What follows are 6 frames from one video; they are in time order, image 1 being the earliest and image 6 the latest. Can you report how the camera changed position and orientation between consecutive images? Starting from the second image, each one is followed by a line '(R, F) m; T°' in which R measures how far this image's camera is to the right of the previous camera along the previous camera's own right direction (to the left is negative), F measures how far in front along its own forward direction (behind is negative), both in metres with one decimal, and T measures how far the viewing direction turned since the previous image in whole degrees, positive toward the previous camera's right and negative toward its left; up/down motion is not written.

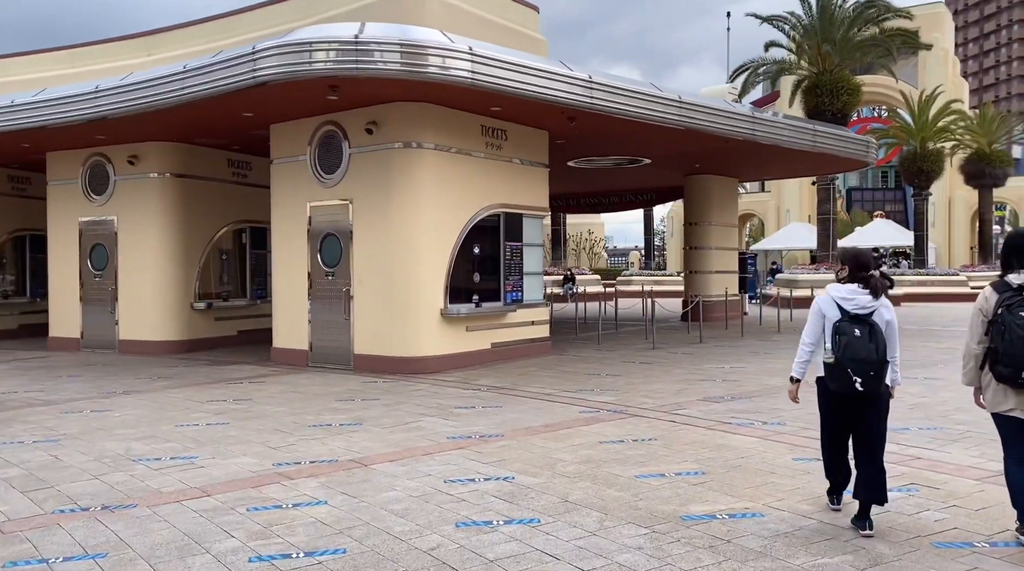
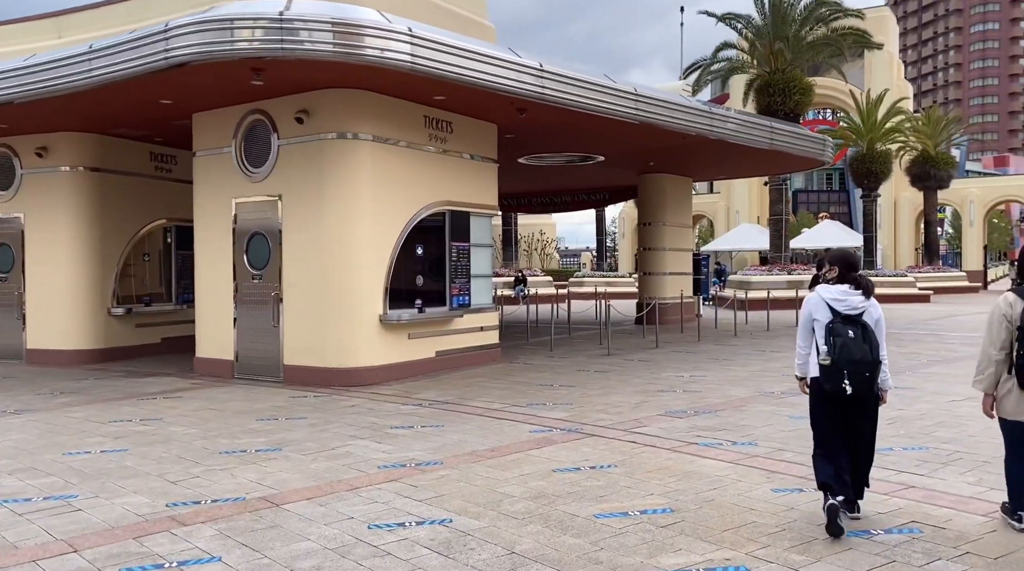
(+0.1, +1.0) m; +3°
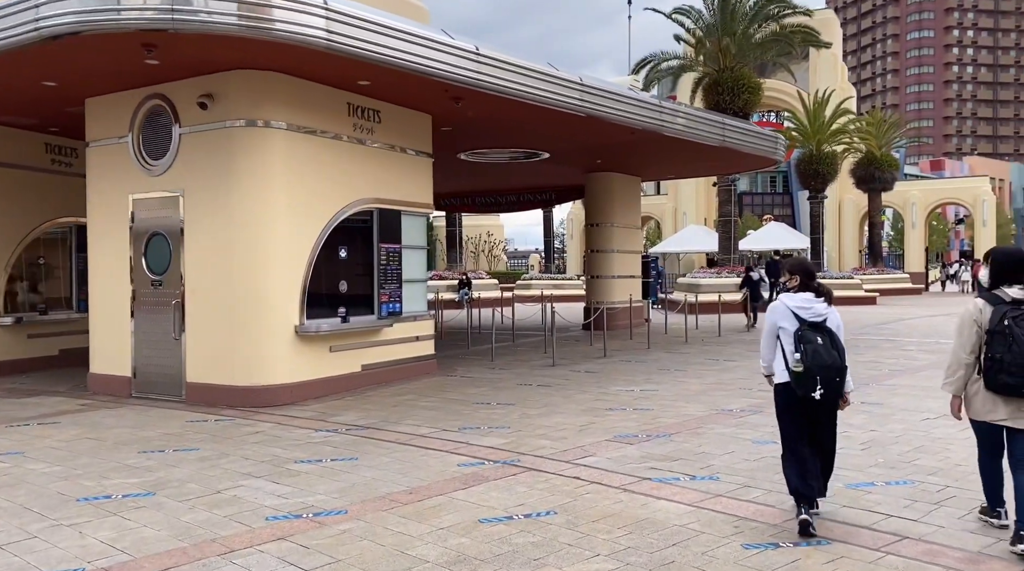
(+0.2, +1.2) m; +3°
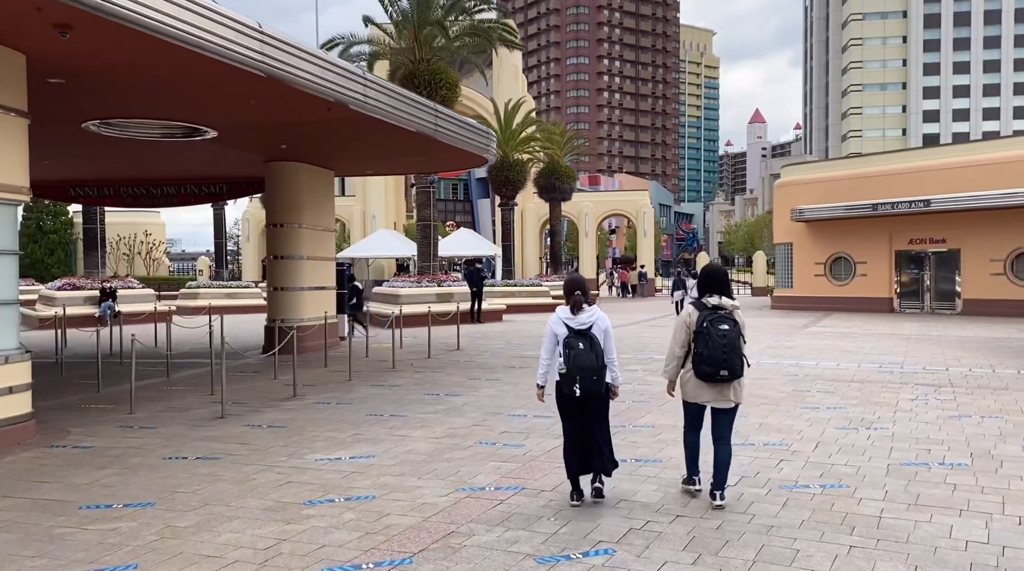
(+0.2, +3.3) m; +20°
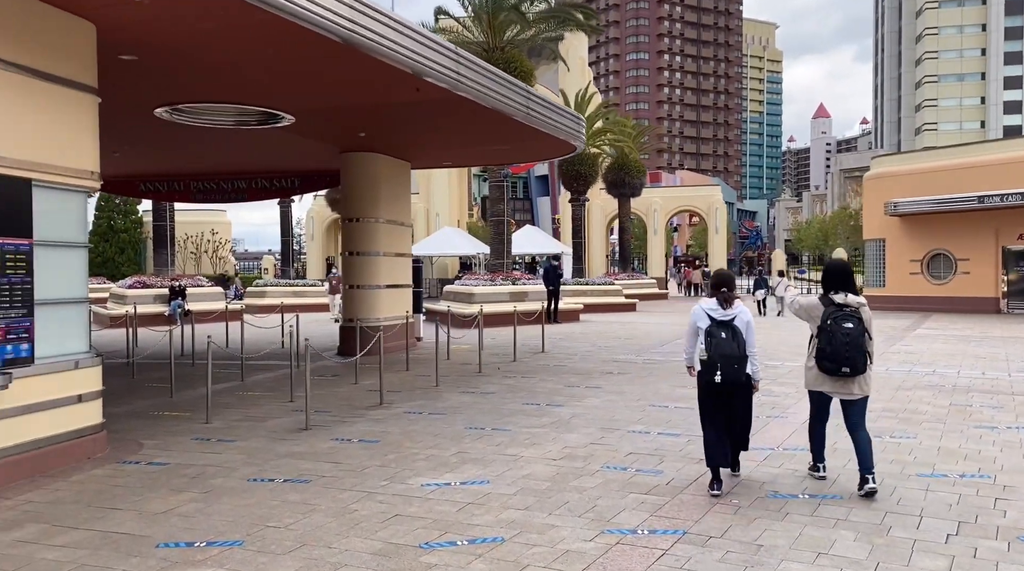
(-0.7, +1.3) m; -4°
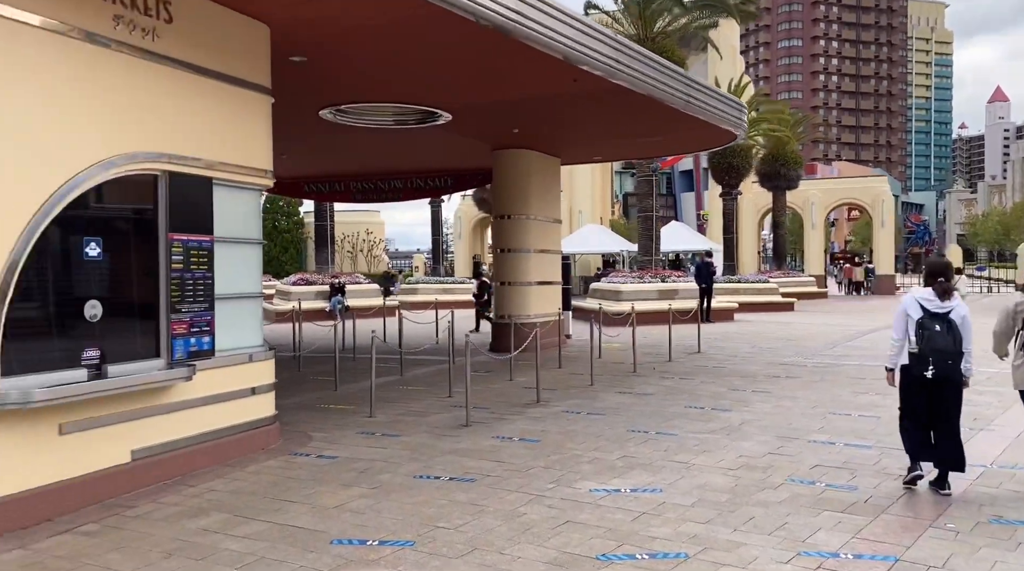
(-0.2, +0.3) m; -9°
